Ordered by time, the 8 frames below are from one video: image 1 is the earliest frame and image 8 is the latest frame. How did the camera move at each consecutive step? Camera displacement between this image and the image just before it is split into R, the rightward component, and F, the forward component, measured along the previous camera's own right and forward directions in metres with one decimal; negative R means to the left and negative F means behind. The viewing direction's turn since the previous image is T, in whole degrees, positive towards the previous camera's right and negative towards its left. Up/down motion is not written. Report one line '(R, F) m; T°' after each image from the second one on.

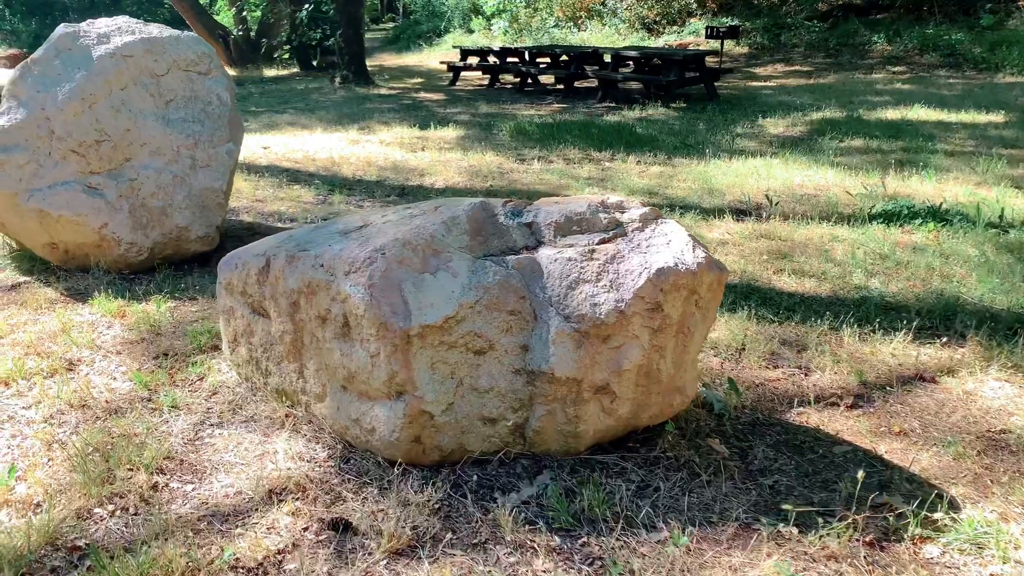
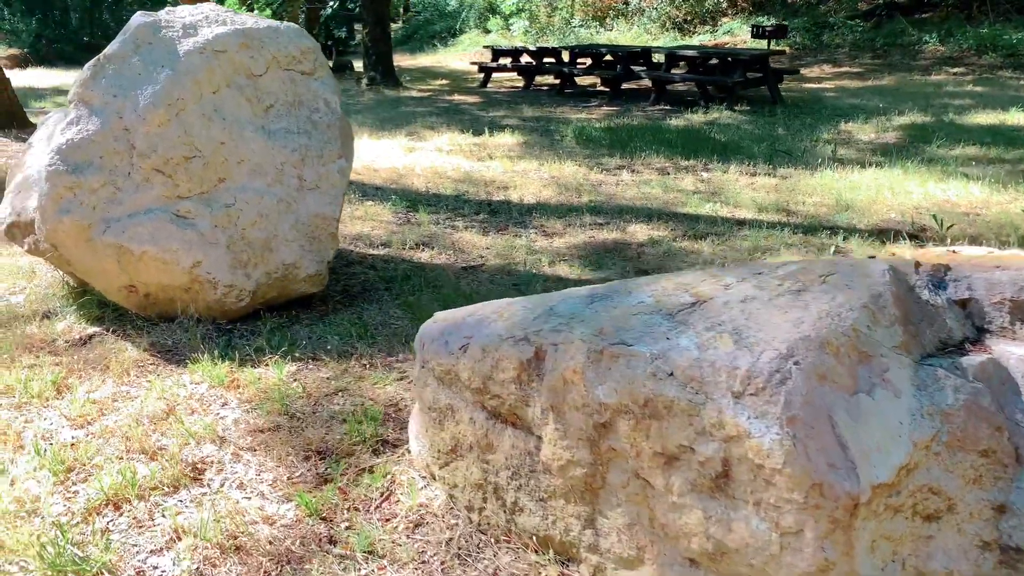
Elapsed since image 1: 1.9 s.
(-0.9, +0.9) m; 0°
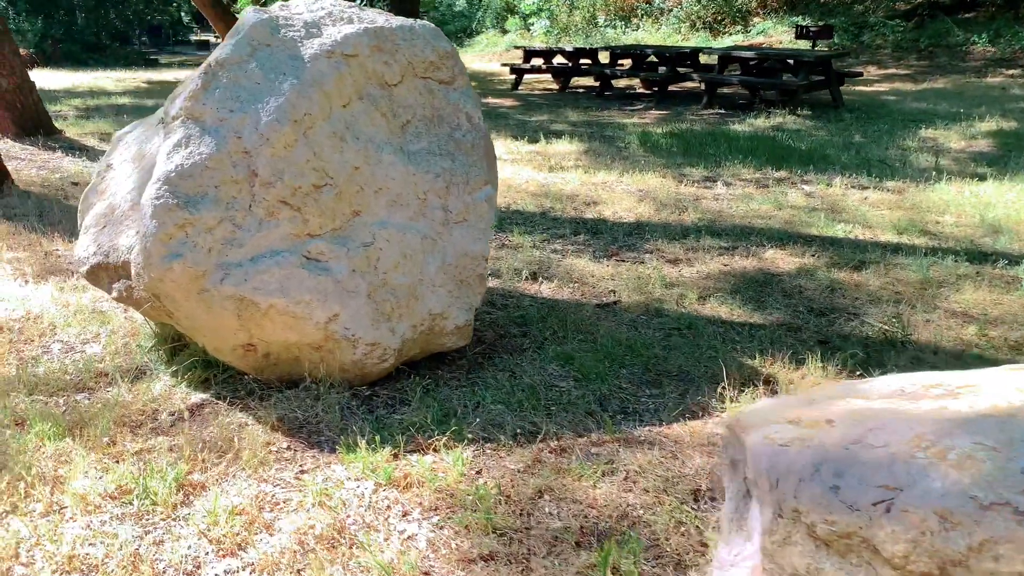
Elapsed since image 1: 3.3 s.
(-0.8, +0.7) m; 0°
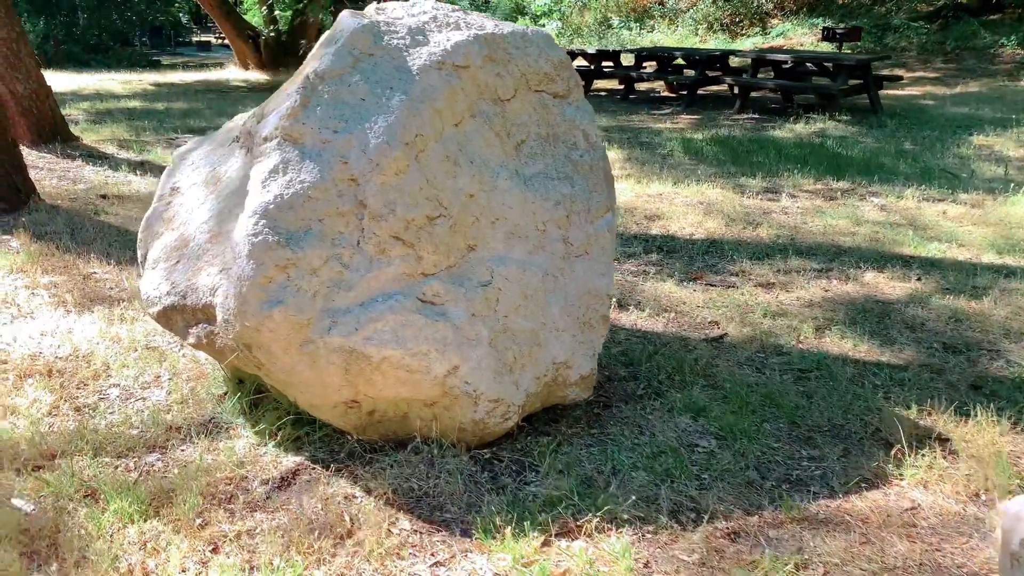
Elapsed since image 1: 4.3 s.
(-0.5, +0.4) m; 0°
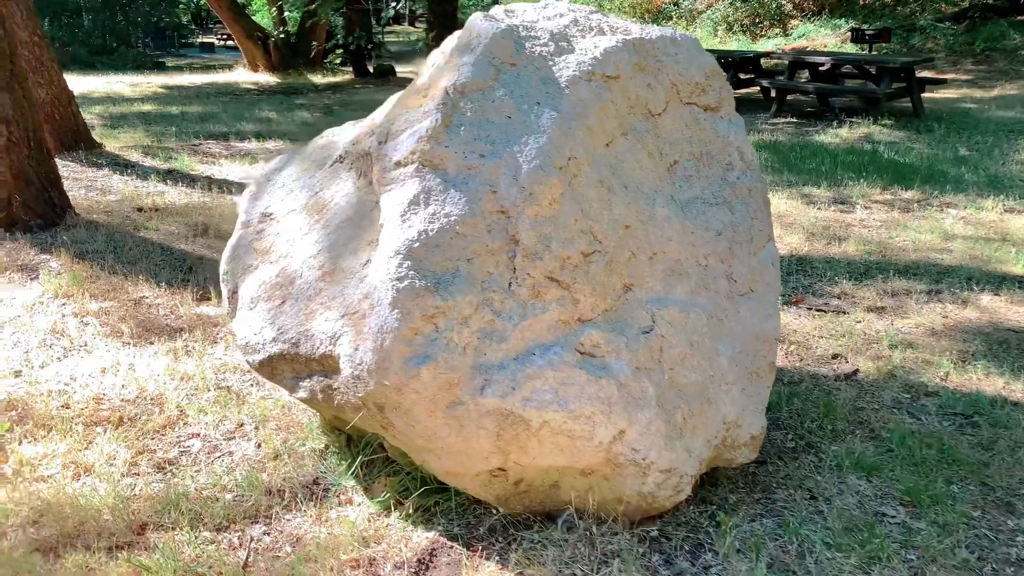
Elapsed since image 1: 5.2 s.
(-0.5, +0.4) m; 0°
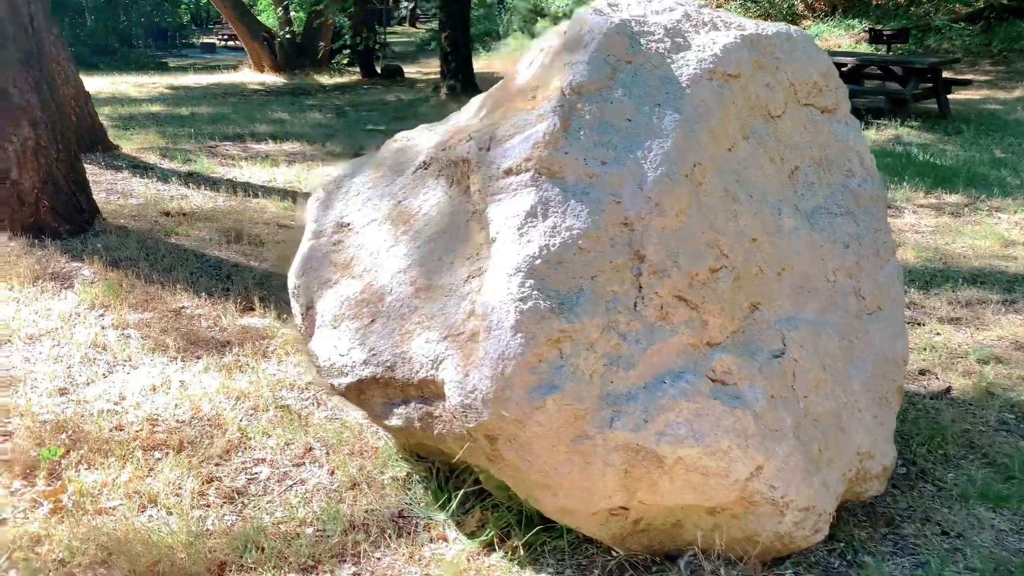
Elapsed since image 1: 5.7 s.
(-0.3, +0.2) m; 0°
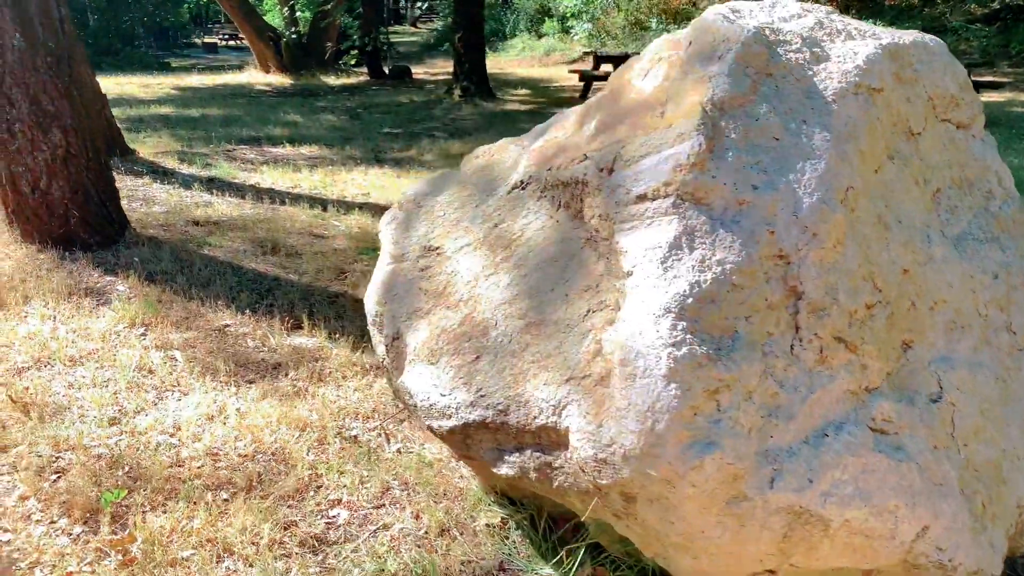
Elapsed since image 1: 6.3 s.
(-0.3, +0.2) m; 0°
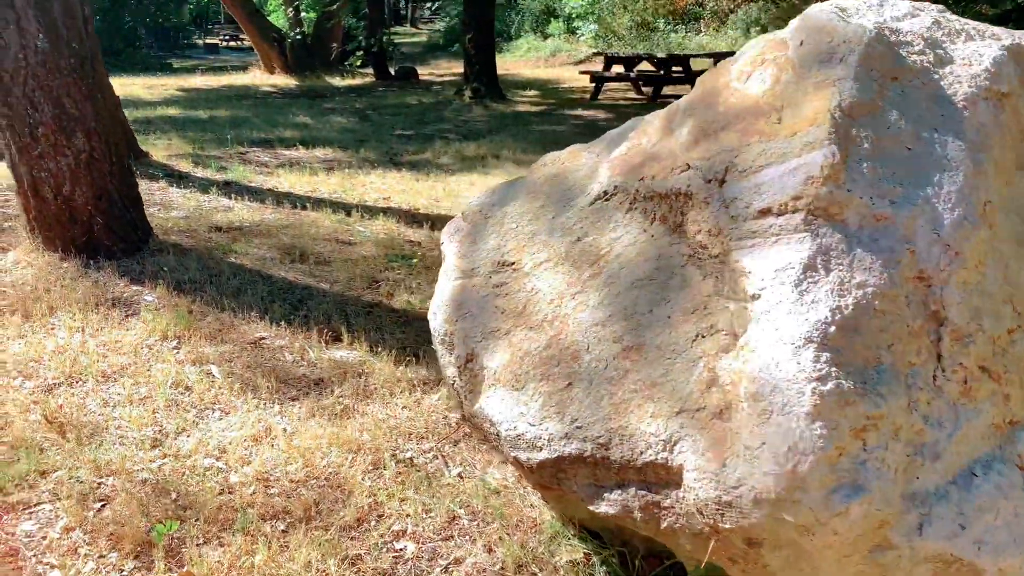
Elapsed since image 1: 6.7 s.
(-0.2, +0.2) m; 0°
